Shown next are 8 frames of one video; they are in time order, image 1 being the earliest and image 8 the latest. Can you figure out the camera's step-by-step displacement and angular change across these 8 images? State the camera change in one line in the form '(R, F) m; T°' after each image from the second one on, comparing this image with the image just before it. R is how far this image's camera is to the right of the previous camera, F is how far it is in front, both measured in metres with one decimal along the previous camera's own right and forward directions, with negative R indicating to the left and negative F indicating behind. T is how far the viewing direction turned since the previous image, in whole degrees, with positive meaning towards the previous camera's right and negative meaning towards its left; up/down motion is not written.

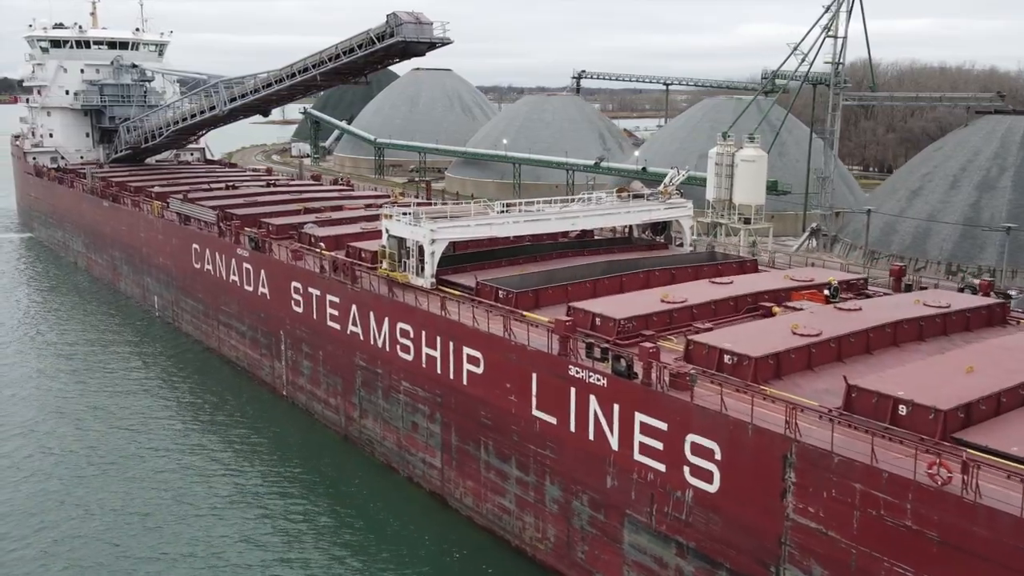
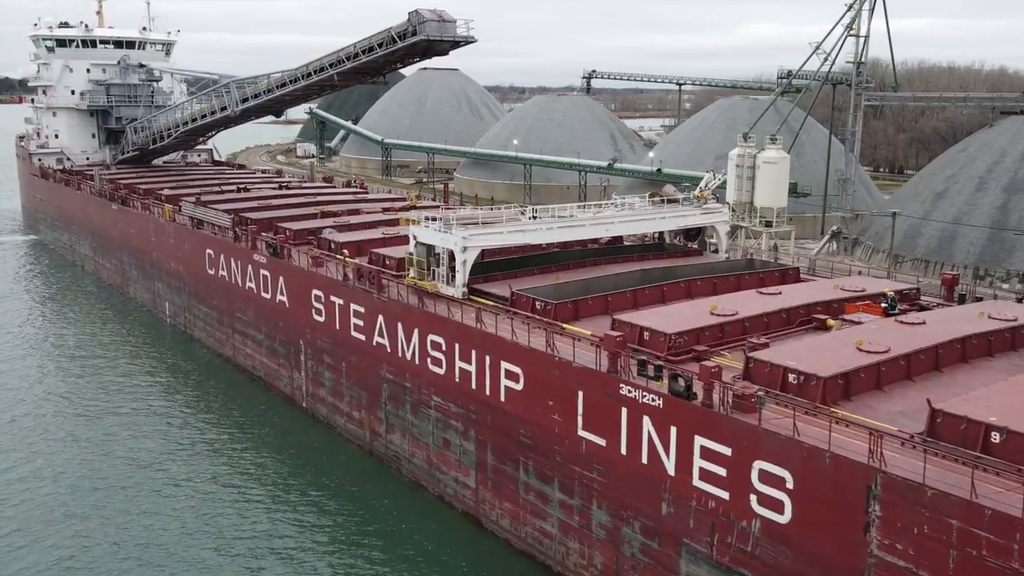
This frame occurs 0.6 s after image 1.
(-0.5, +0.8) m; 0°
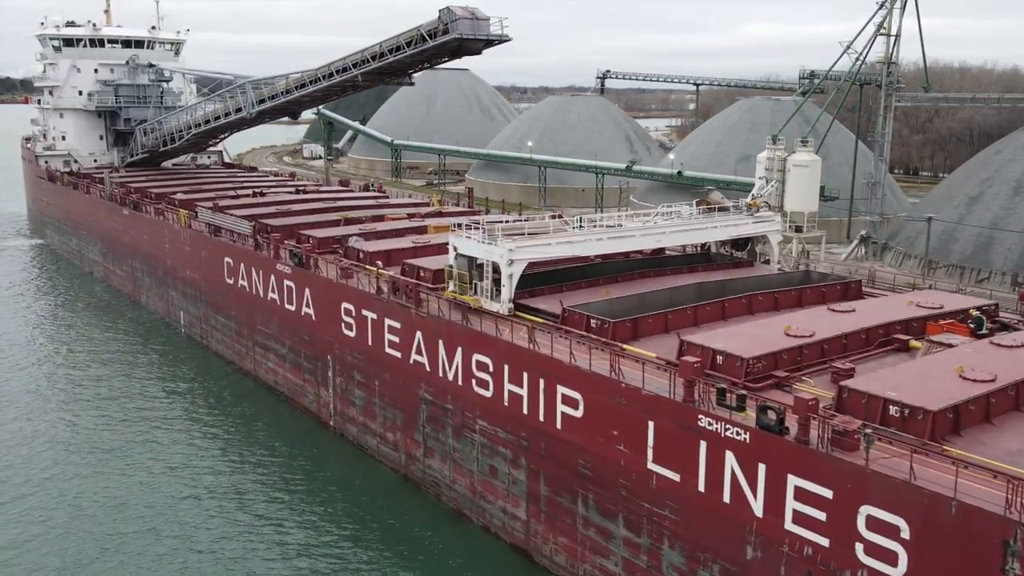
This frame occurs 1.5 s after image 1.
(-0.7, +1.0) m; 0°
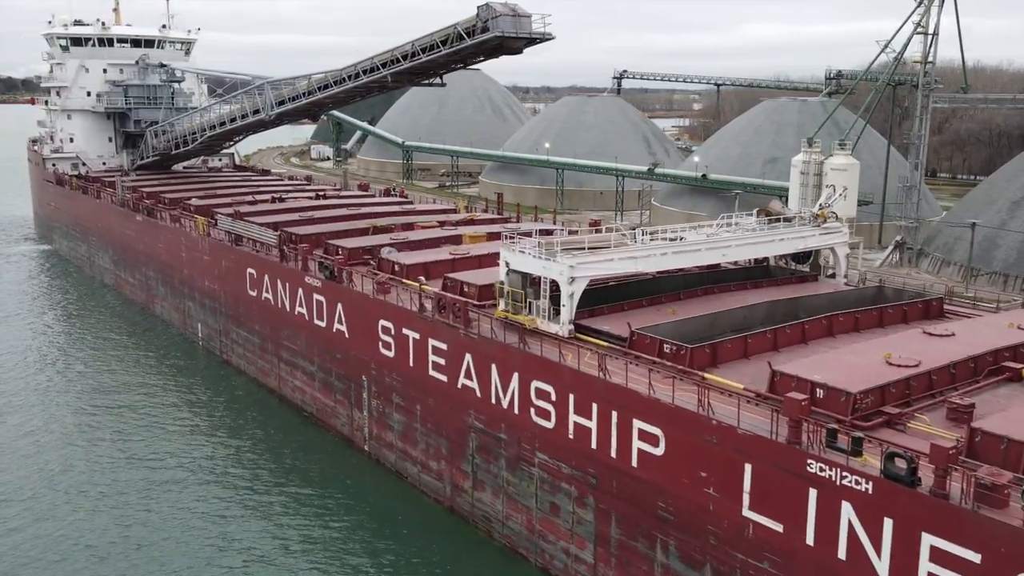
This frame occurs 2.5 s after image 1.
(-0.8, +1.2) m; 0°
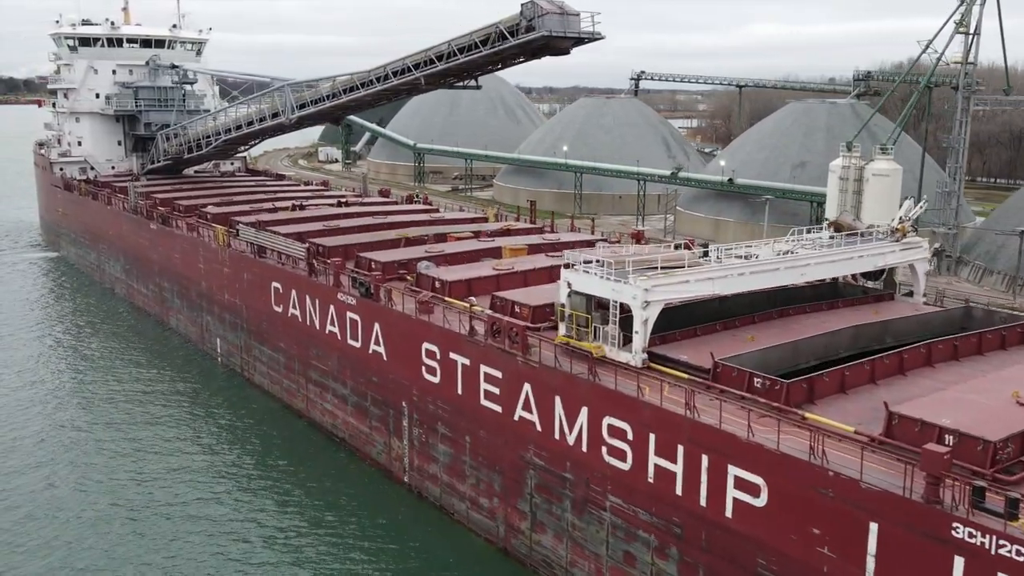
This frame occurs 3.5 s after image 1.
(-0.8, +1.3) m; 0°
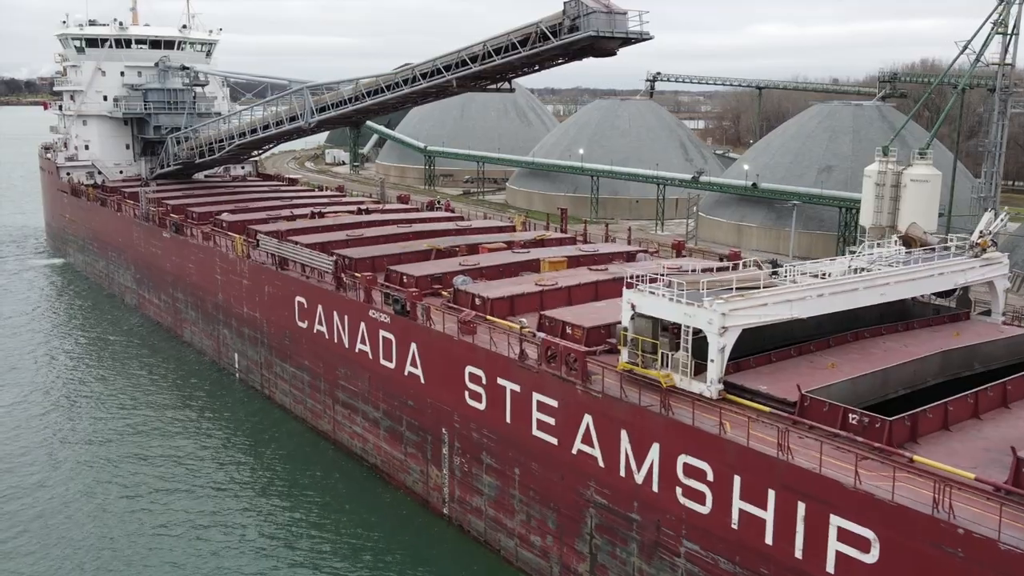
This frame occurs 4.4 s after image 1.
(-0.7, +1.1) m; 0°
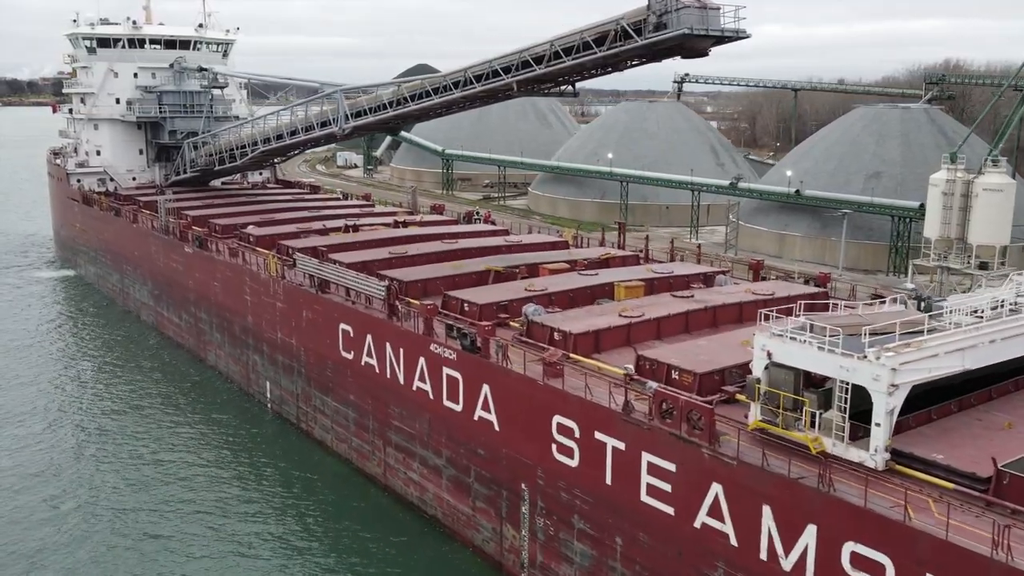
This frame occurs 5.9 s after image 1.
(-1.2, +1.9) m; 0°
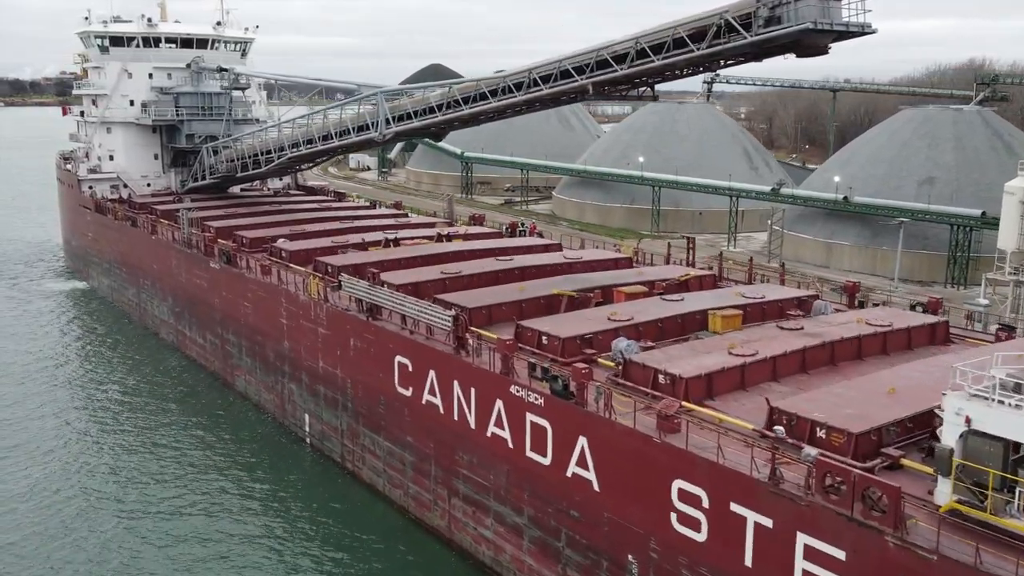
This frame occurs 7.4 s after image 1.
(-1.2, +1.9) m; 0°
